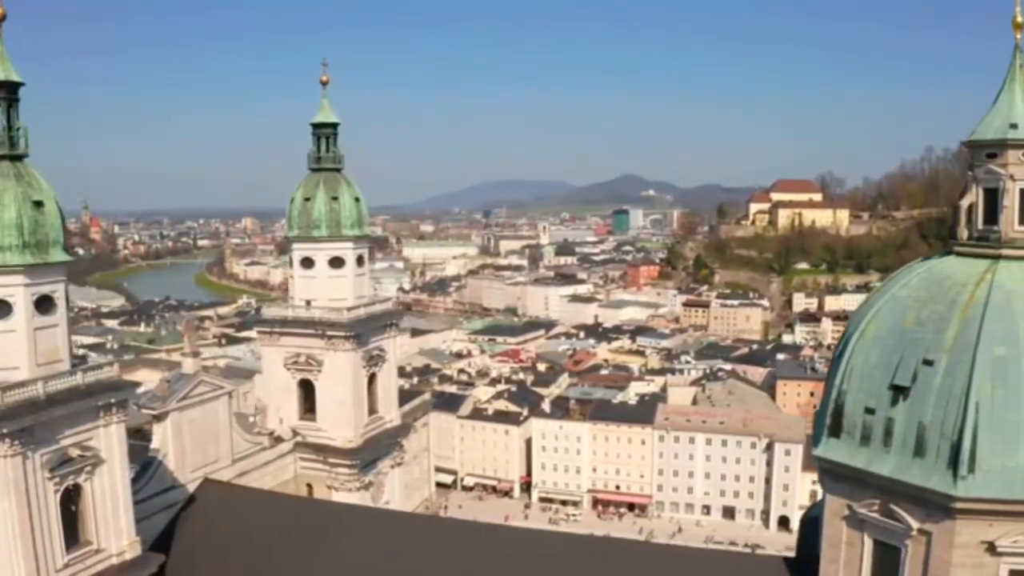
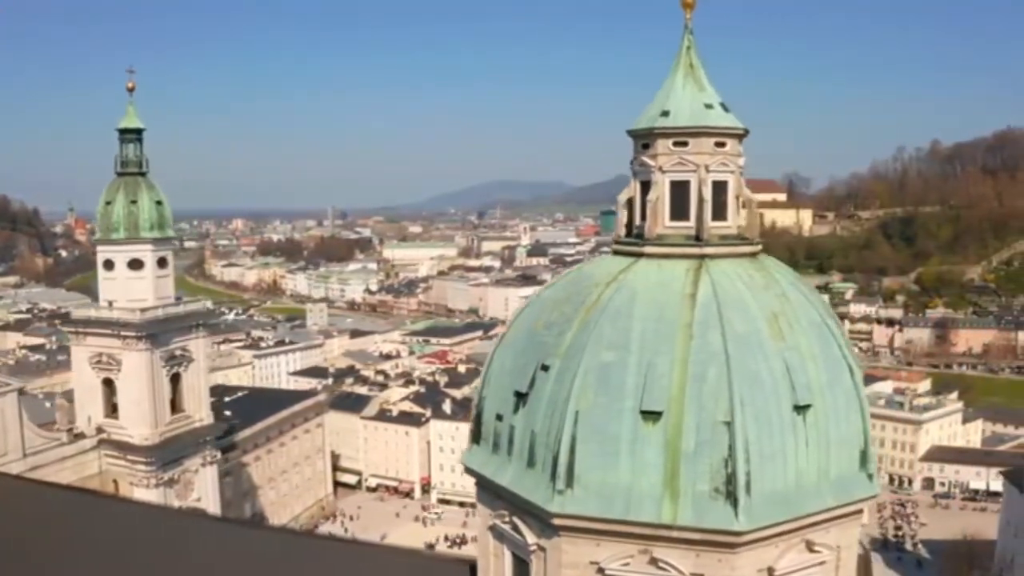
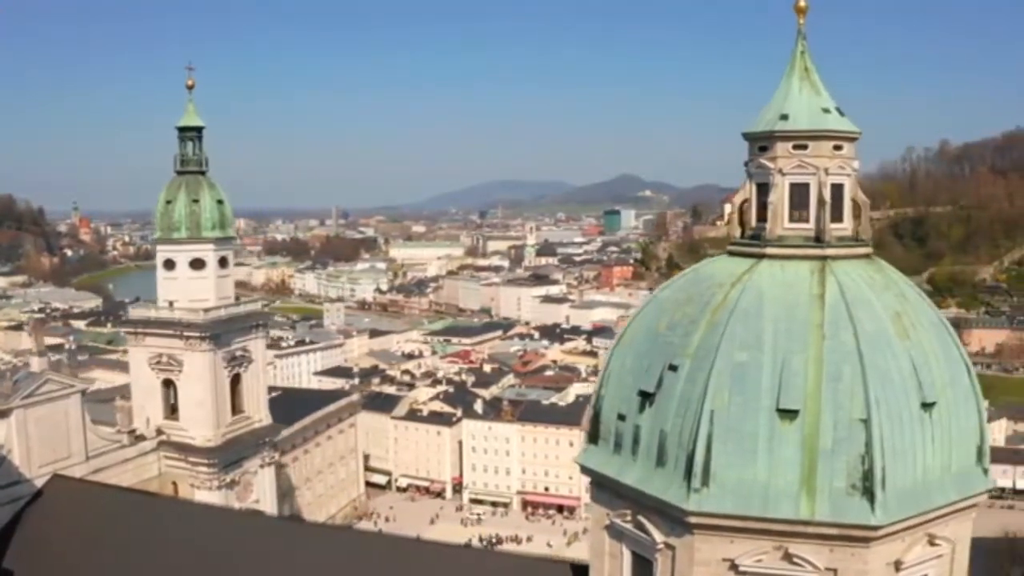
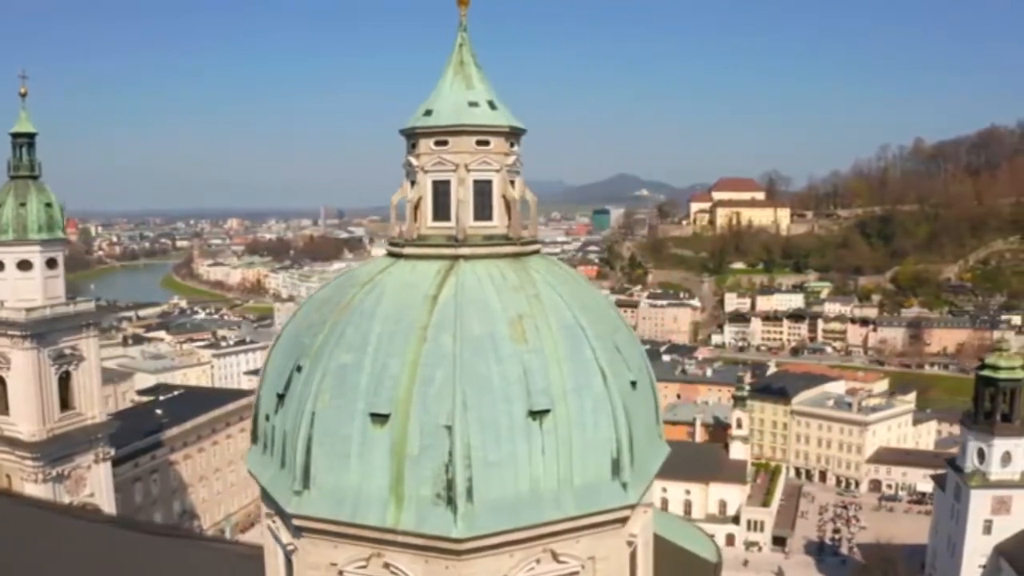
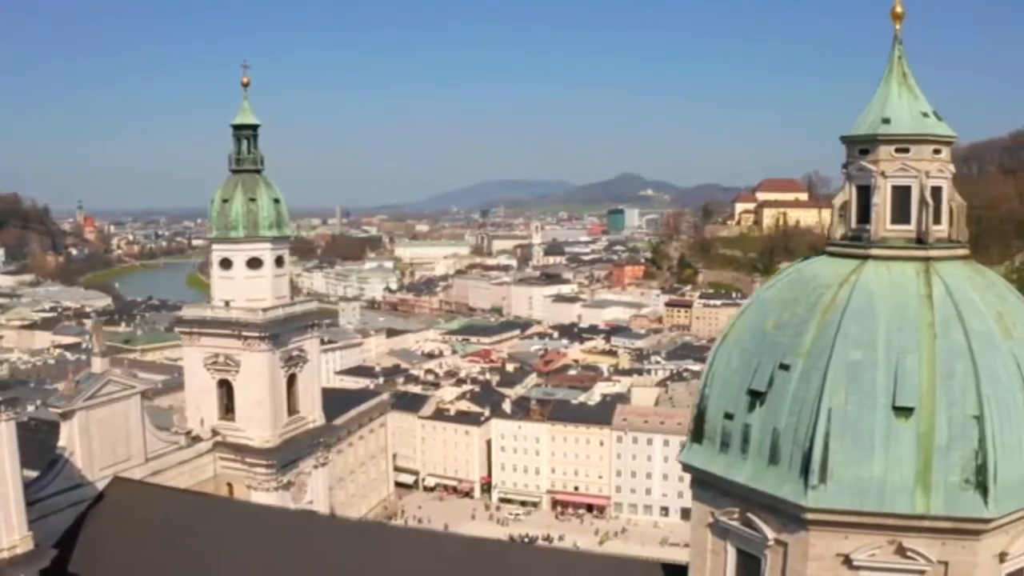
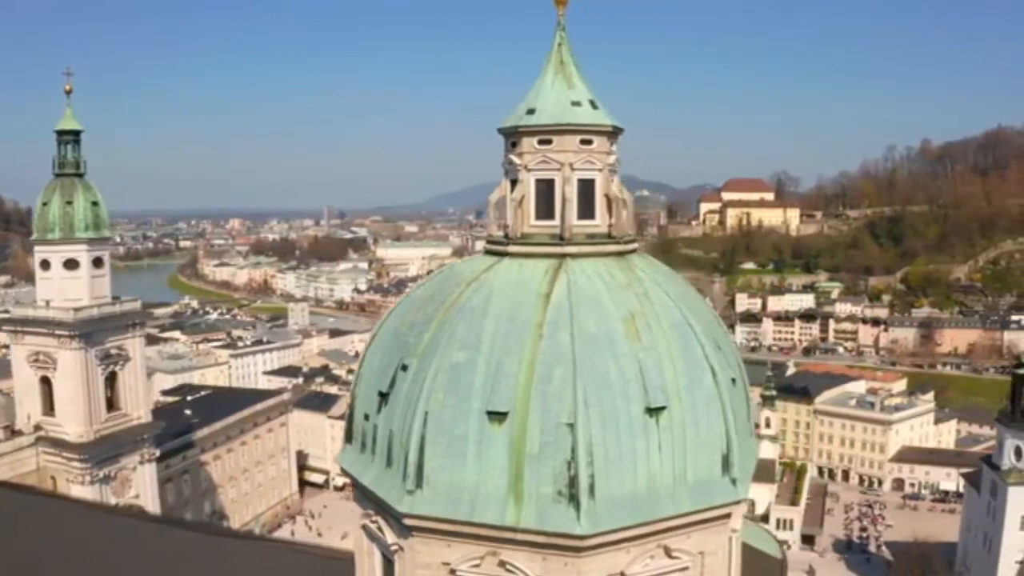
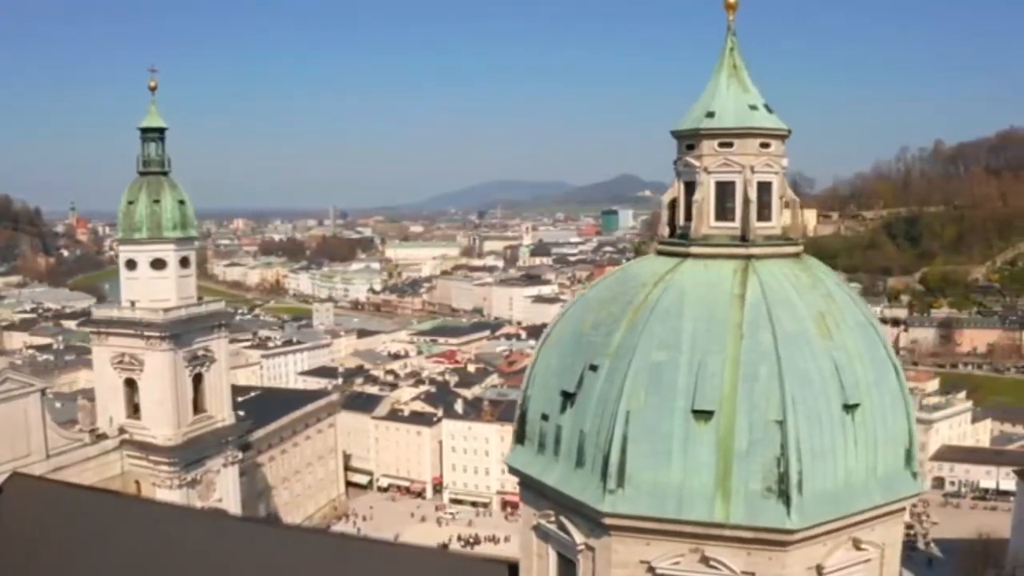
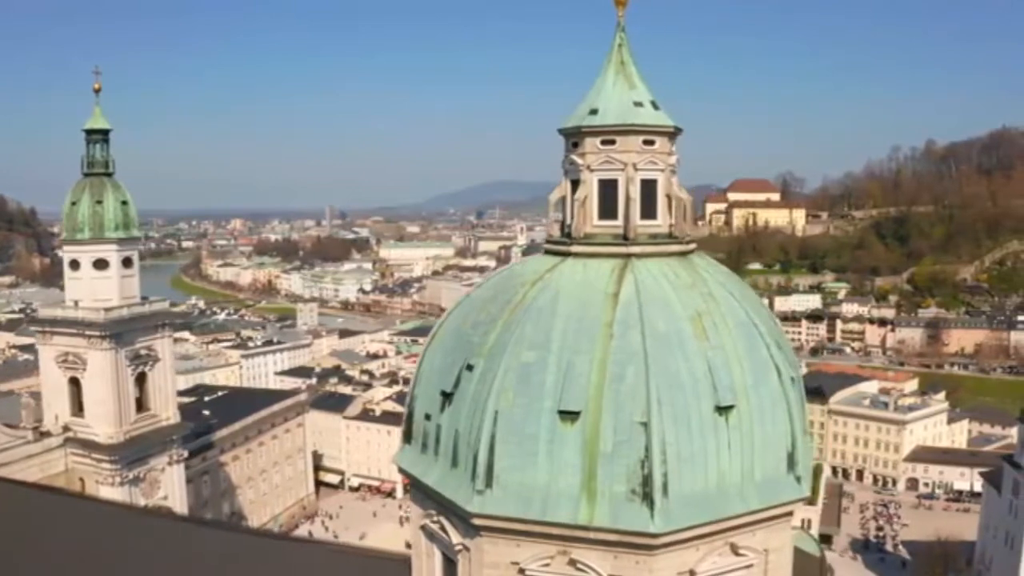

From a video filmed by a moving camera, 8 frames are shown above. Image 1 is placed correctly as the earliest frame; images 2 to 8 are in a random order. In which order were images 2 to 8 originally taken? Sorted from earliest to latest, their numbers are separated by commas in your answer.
5, 3, 7, 2, 8, 6, 4
